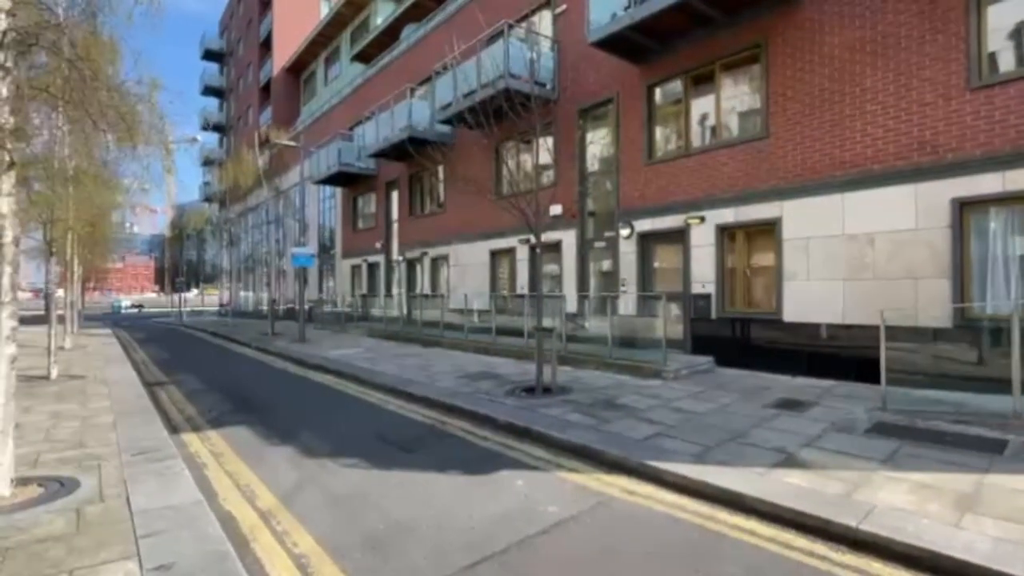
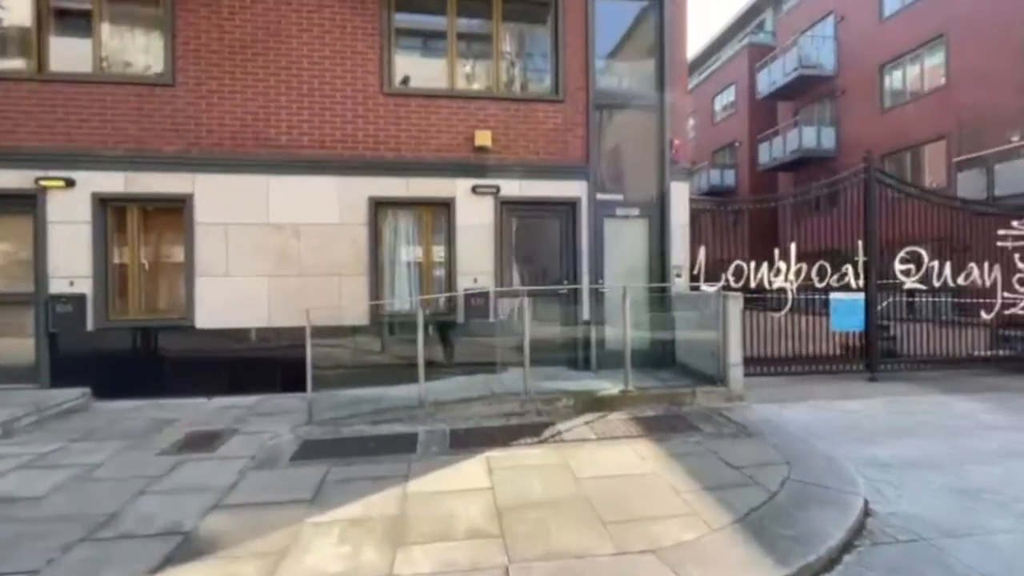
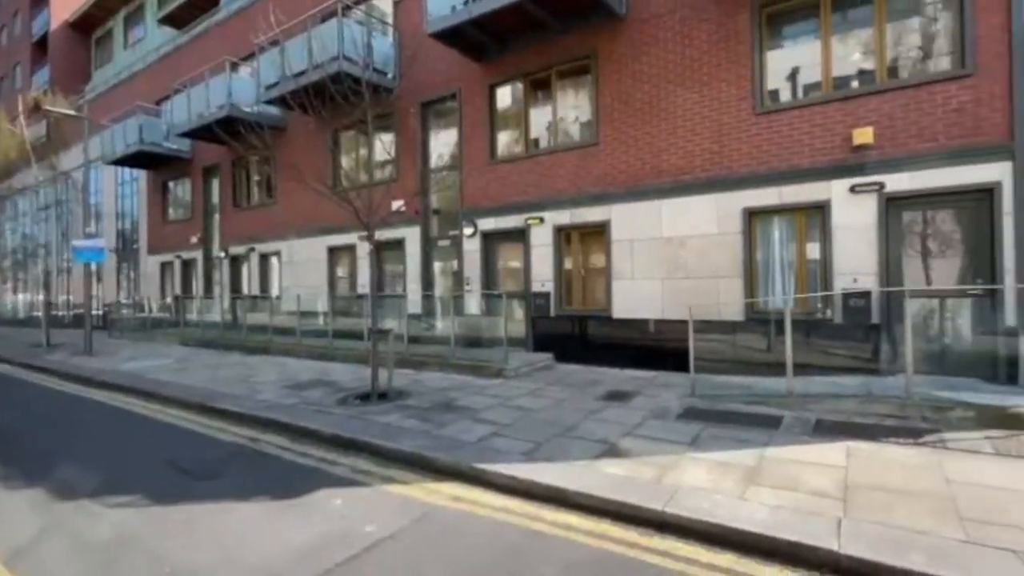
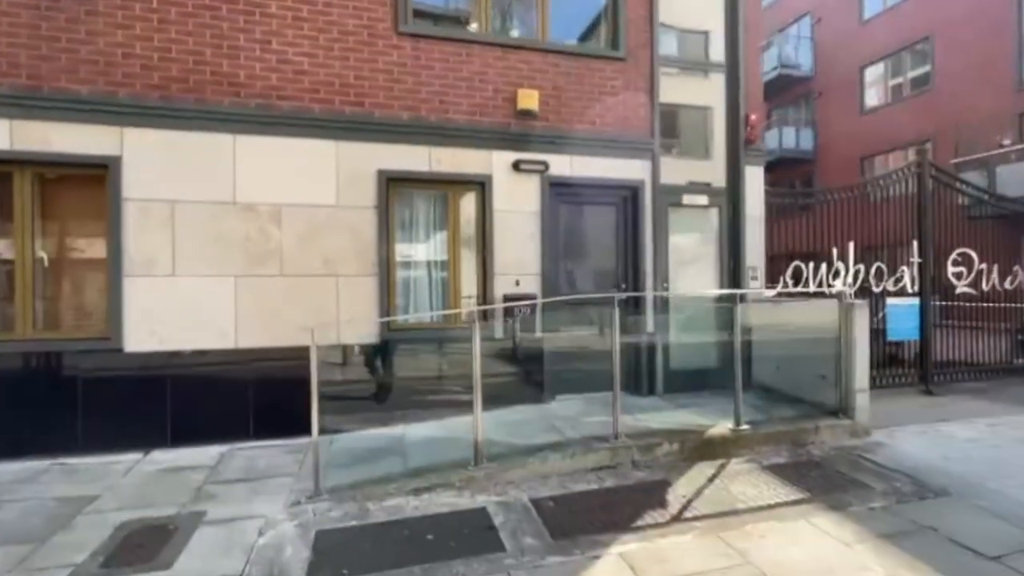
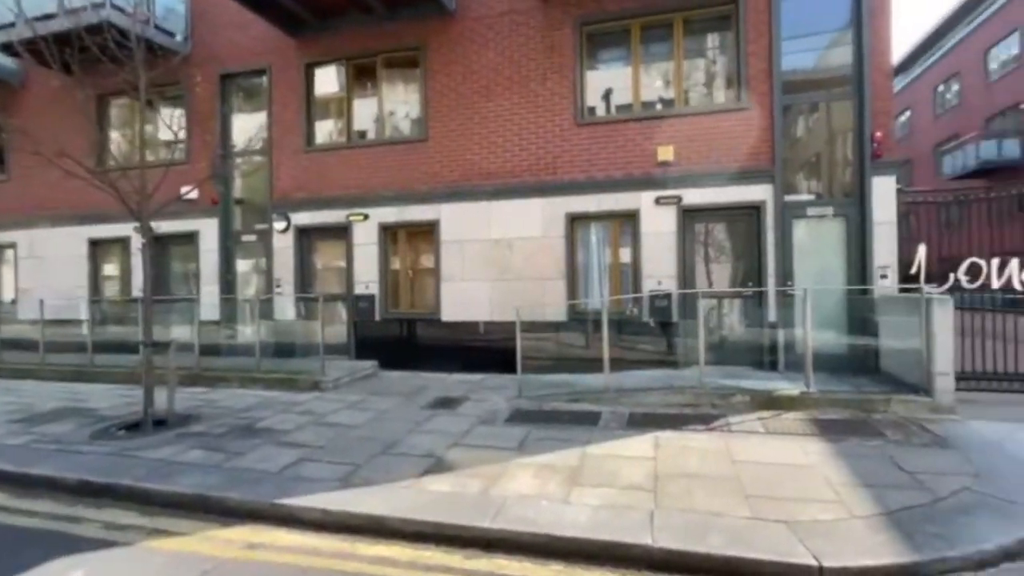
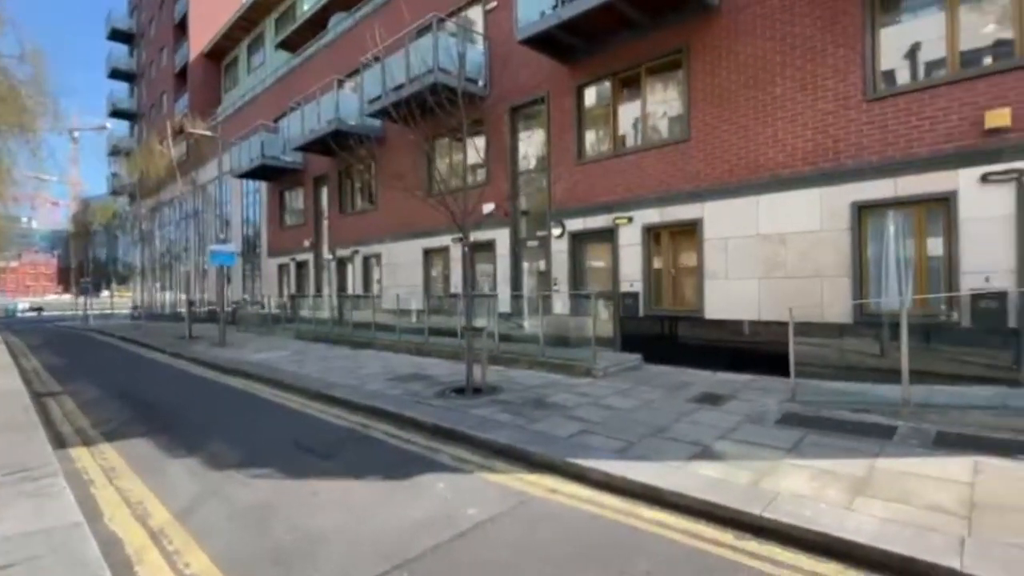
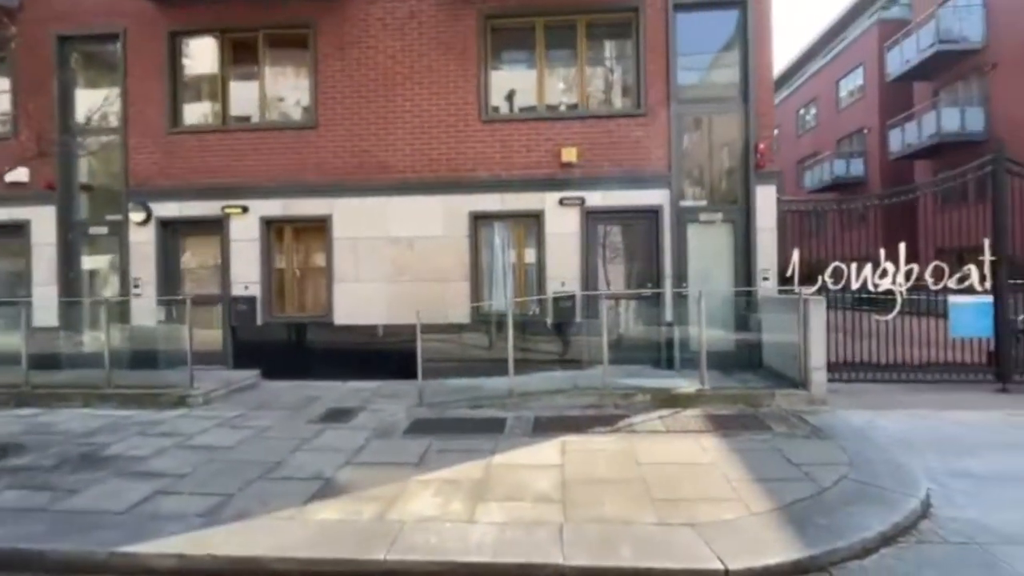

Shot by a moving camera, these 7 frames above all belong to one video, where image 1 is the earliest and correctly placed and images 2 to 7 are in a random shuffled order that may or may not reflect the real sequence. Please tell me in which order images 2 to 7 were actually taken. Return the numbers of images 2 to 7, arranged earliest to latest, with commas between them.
6, 3, 5, 7, 2, 4
